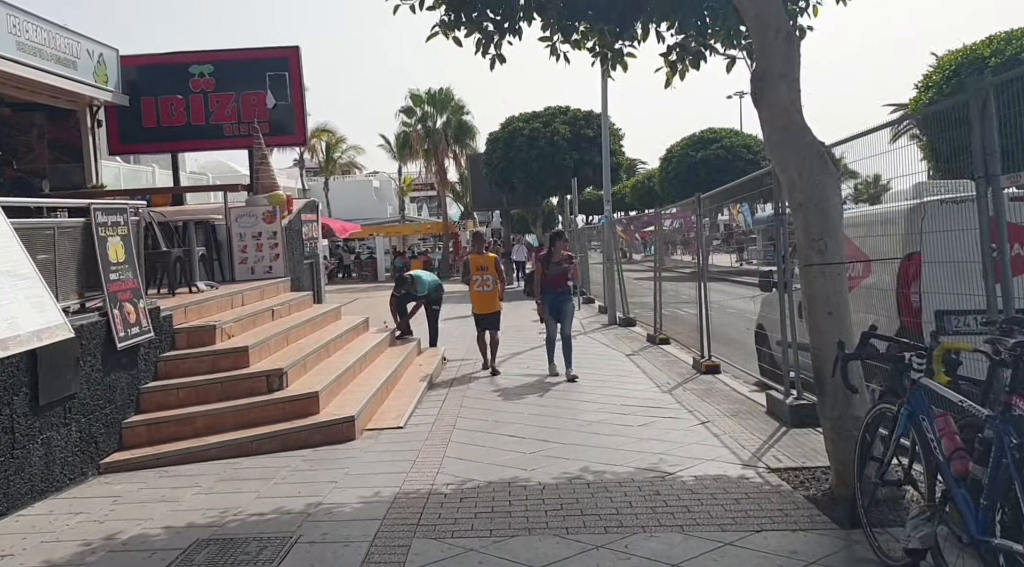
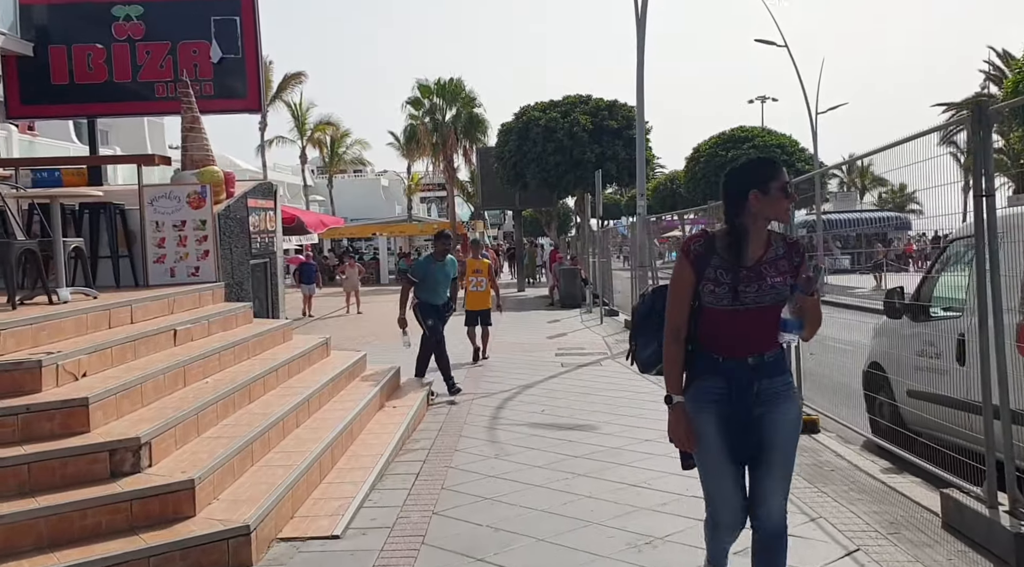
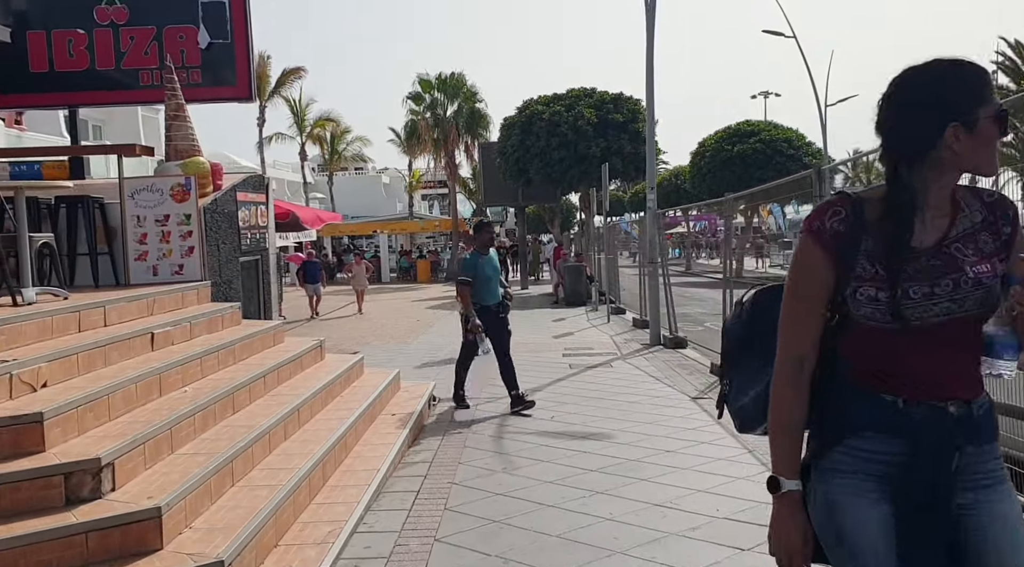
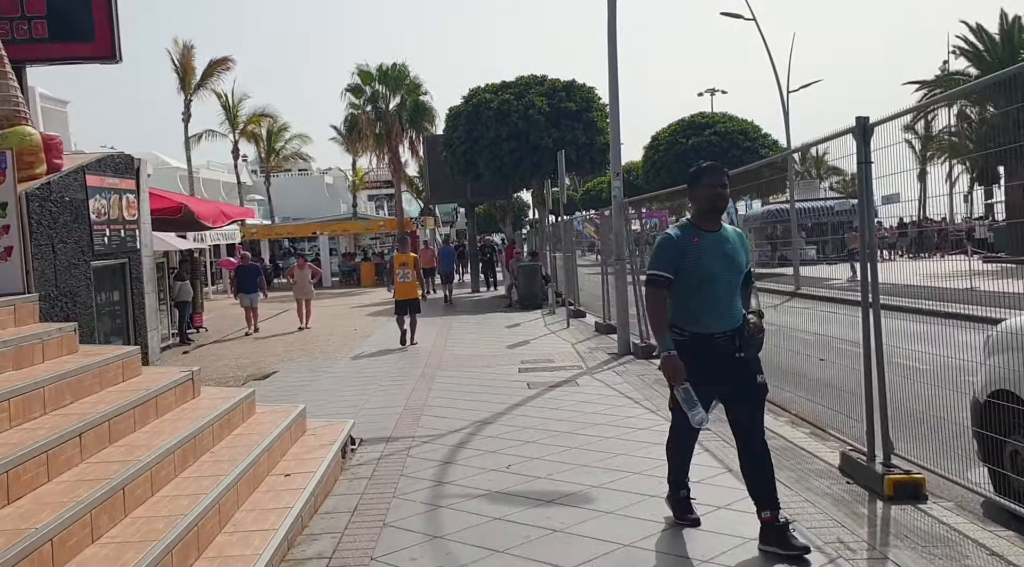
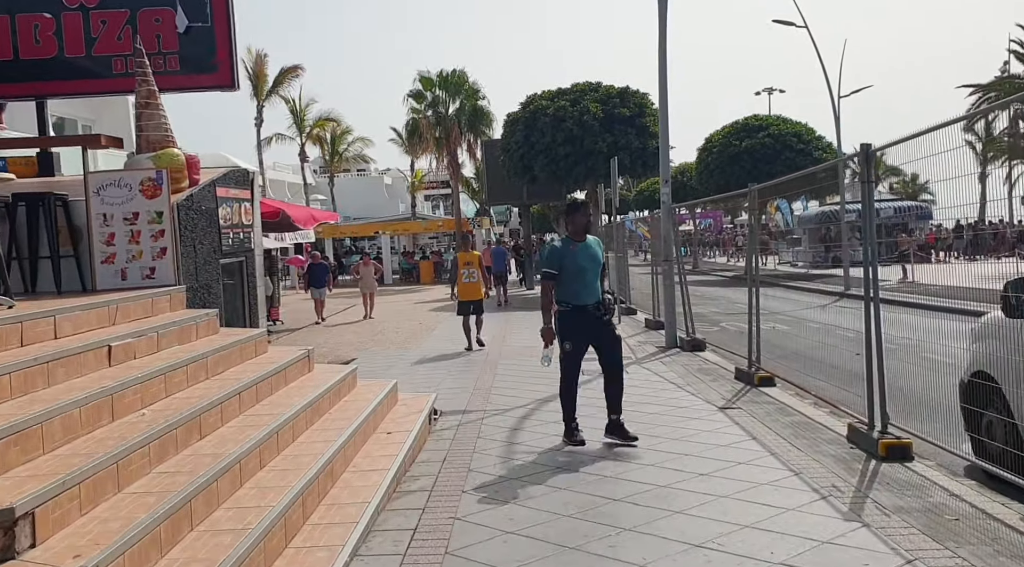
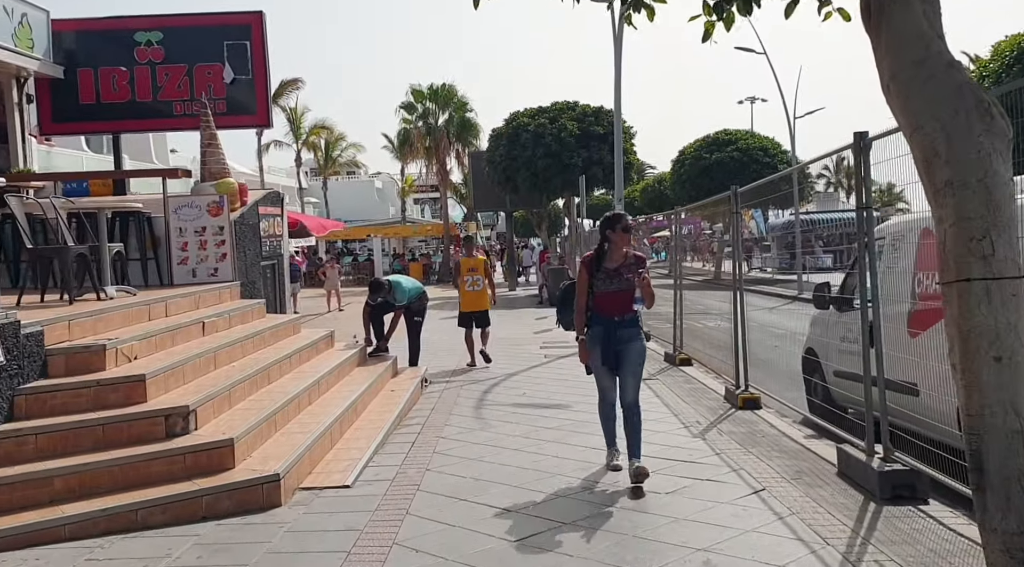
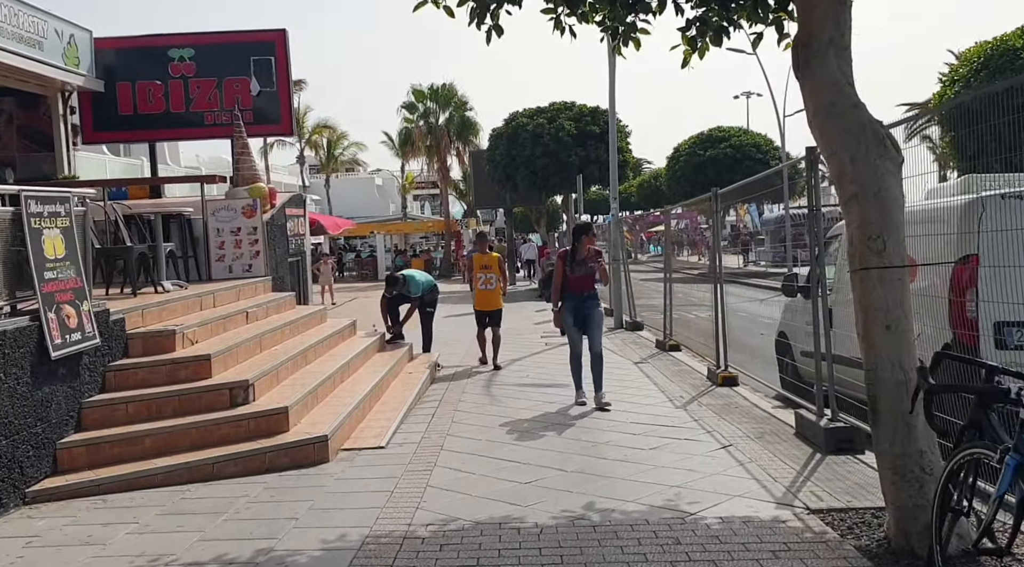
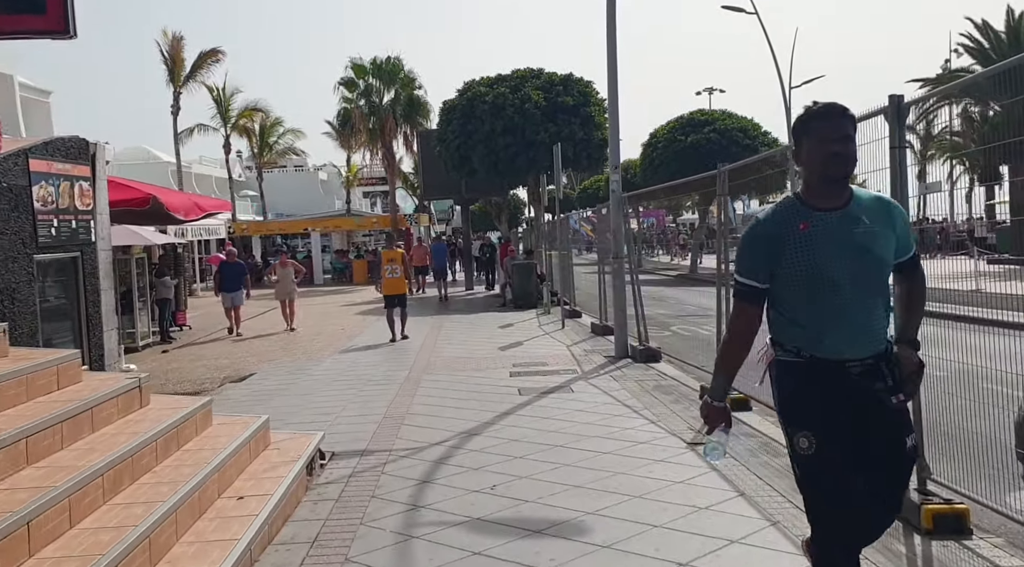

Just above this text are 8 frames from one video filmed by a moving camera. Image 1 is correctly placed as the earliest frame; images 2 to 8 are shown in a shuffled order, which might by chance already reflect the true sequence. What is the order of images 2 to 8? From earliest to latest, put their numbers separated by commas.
7, 6, 2, 3, 5, 4, 8
